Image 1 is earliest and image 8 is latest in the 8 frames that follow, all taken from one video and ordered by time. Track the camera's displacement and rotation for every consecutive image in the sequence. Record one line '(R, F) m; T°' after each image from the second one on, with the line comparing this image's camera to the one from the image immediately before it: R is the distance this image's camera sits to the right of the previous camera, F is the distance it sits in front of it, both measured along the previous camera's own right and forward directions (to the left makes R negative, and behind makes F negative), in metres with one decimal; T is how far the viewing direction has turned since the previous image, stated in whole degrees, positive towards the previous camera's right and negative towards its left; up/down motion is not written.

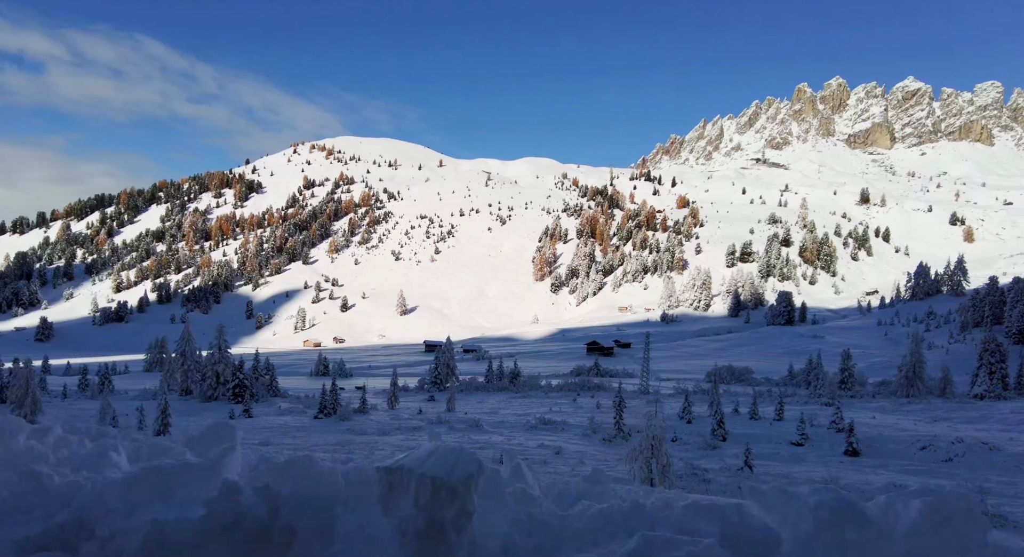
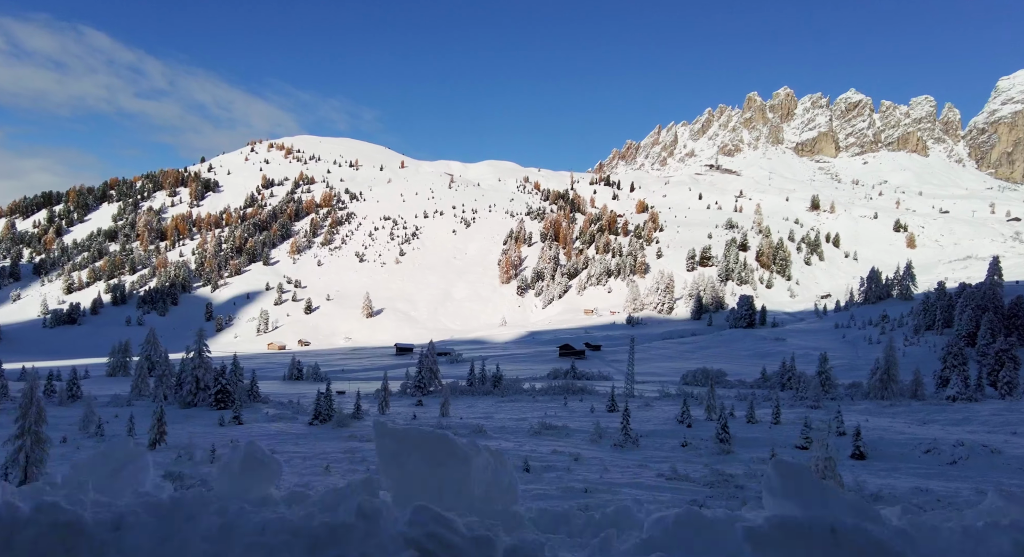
(-2.4, -0.9) m; +4°
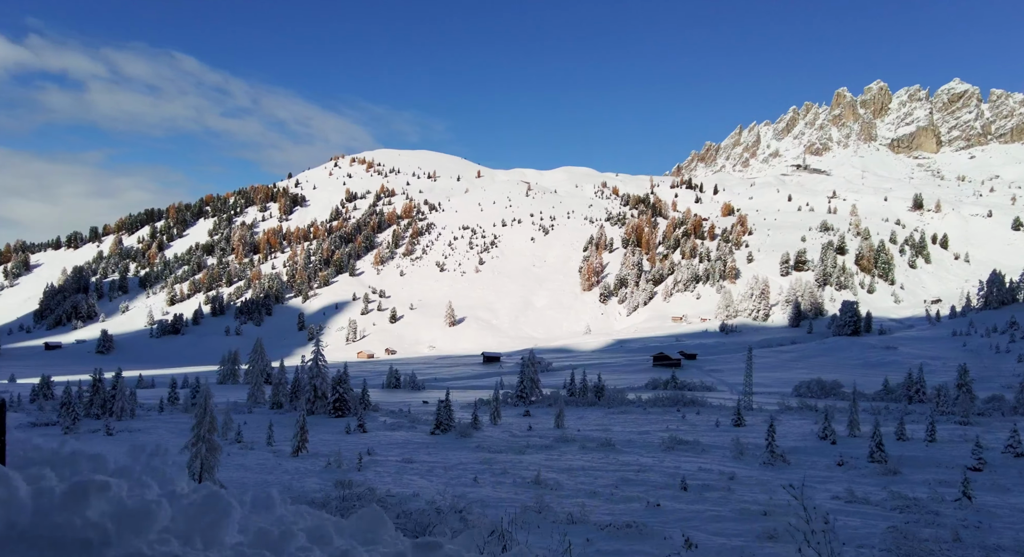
(-2.5, +0.2) m; -4°
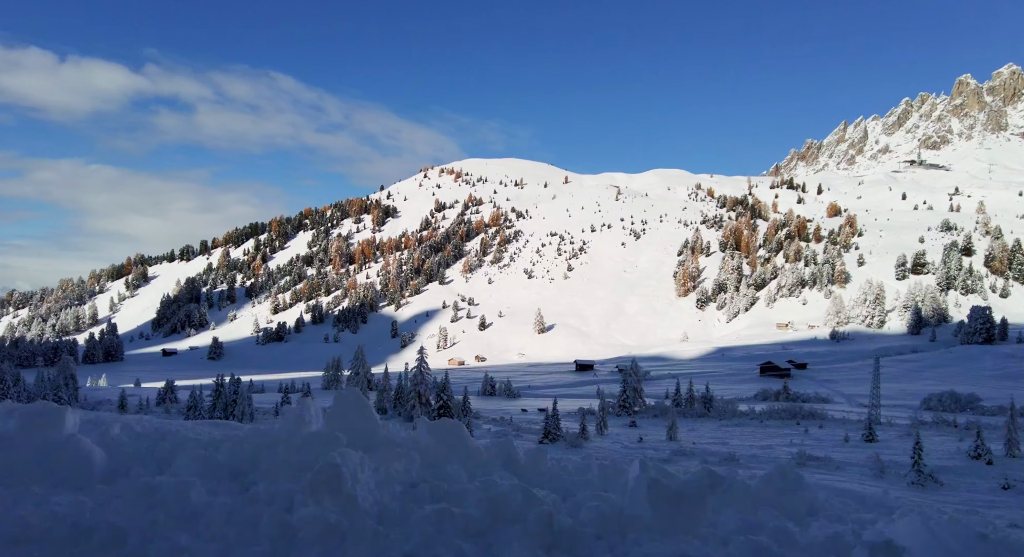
(-1.2, +1.0) m; -6°
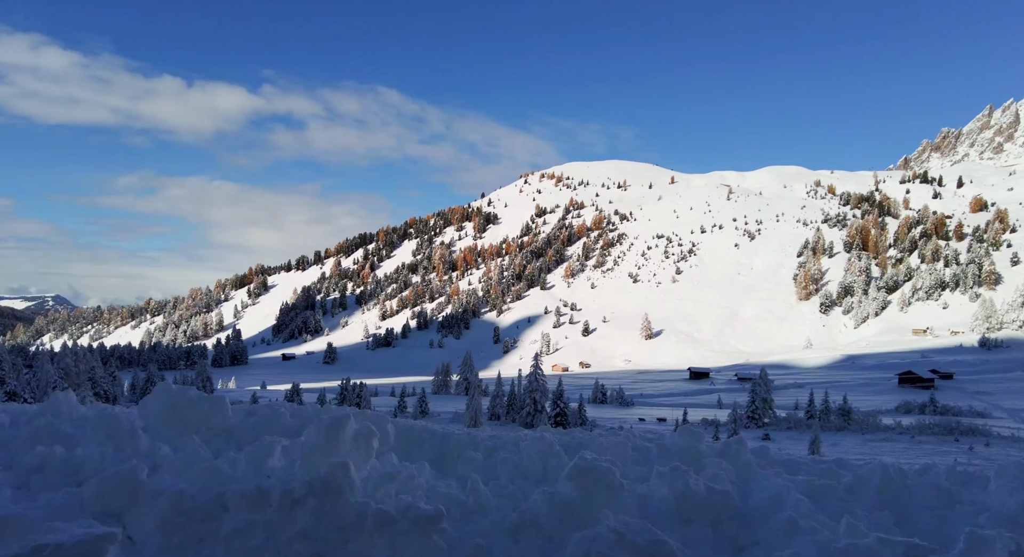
(-1.0, +2.3) m; -7°
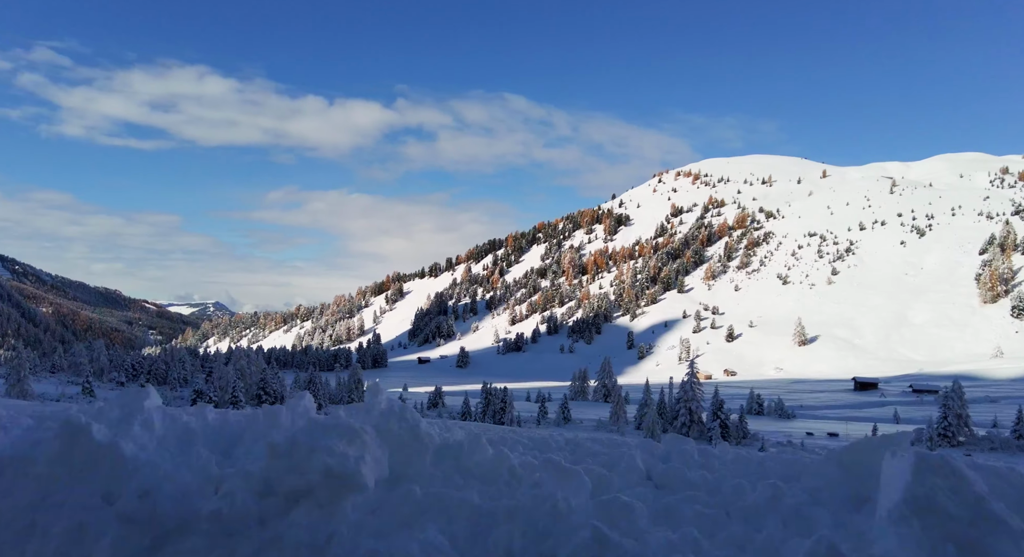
(-1.5, +3.5) m; -9°
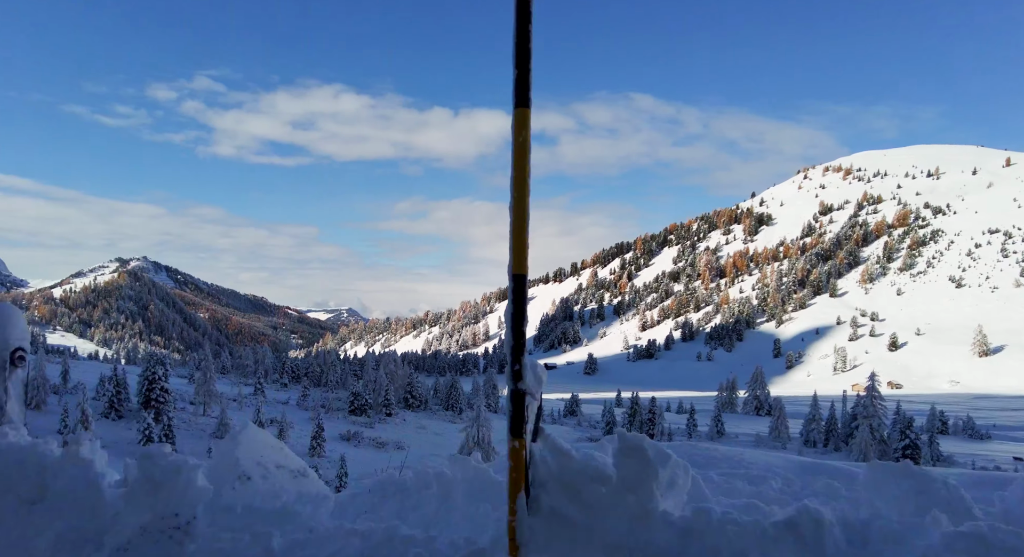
(-1.7, +4.0) m; -9°
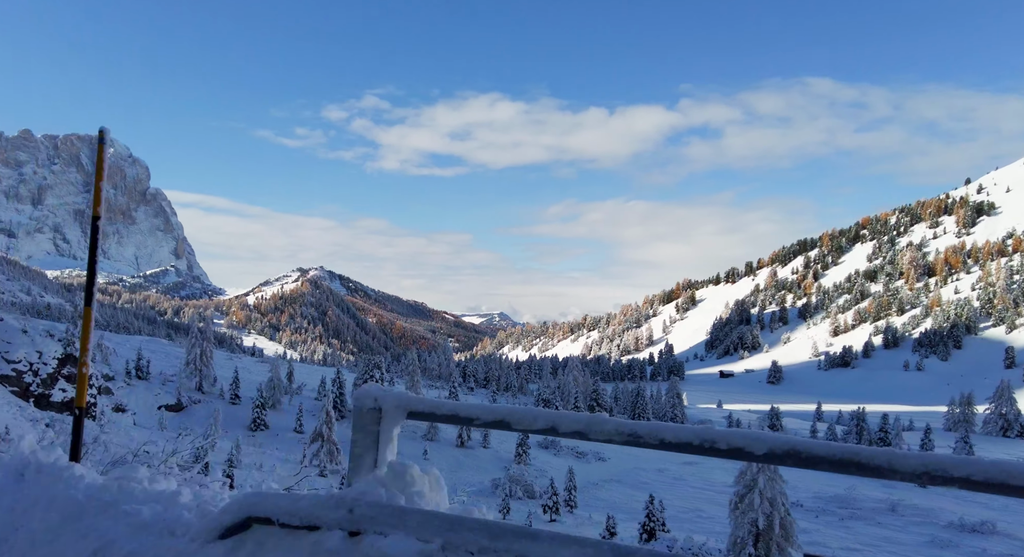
(-3.7, +4.8) m; -12°
